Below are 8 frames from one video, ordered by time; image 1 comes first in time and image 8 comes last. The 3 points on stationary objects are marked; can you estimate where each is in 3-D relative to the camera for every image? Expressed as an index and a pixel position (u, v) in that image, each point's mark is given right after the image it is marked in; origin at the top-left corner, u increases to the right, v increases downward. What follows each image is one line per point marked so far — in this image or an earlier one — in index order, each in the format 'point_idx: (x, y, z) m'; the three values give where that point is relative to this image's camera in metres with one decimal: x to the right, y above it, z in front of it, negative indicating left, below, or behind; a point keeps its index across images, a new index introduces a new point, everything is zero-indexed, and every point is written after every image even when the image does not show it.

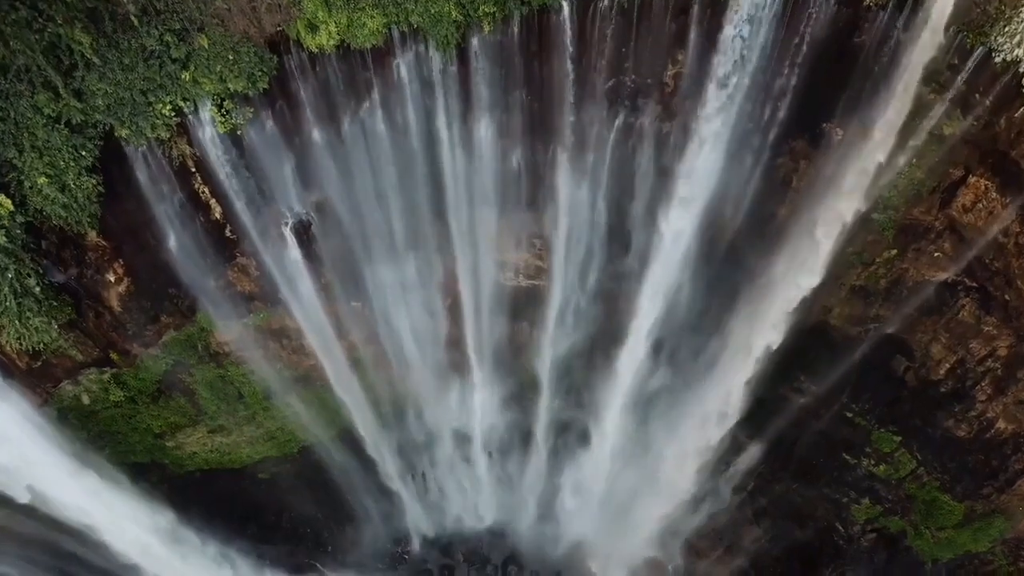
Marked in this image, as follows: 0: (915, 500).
0: (+5.6, -3.0, +9.7) m
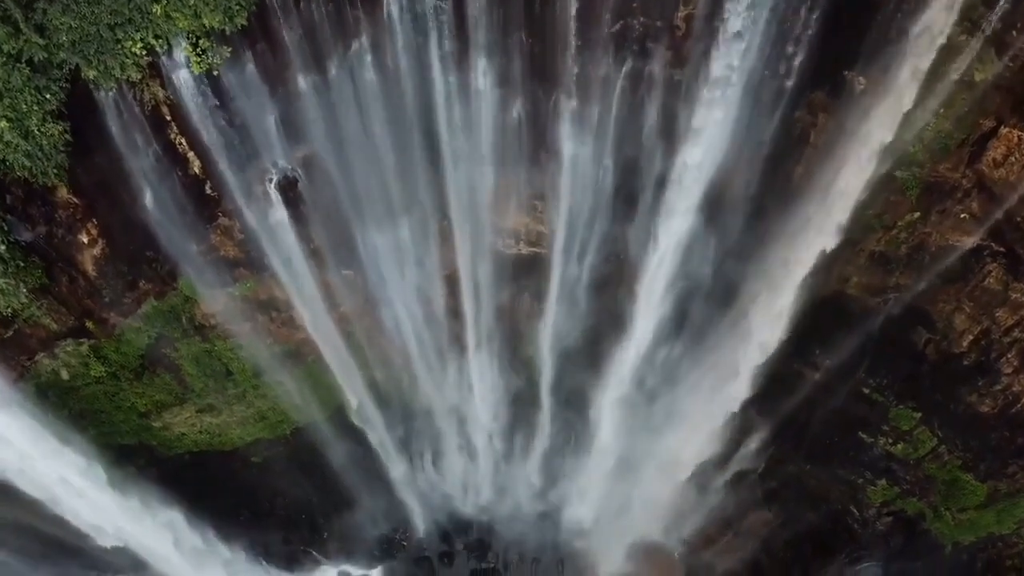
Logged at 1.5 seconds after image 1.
0: (+5.6, -2.6, +9.3) m
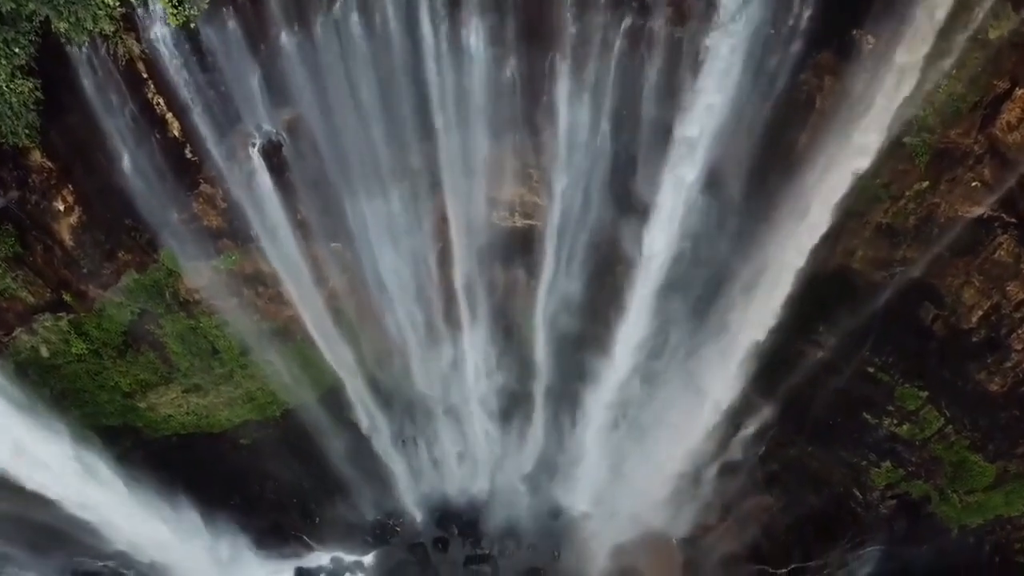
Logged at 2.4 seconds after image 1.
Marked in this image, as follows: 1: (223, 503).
0: (+5.5, -2.2, +9.0) m
1: (-4.3, -3.2, +10.5) m
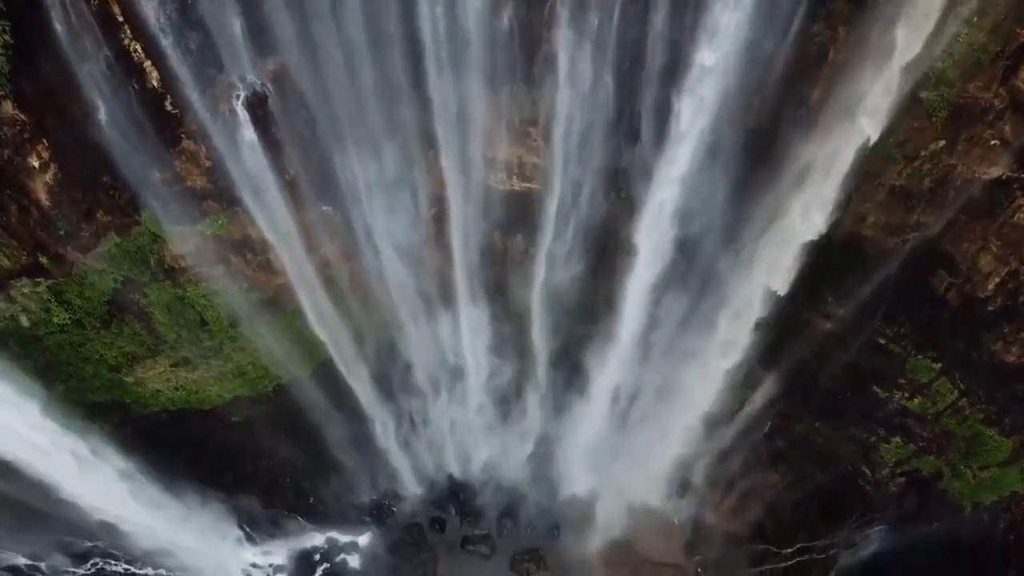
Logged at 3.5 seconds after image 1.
0: (+5.5, -1.9, +8.8) m
1: (-4.3, -2.8, +10.2) m
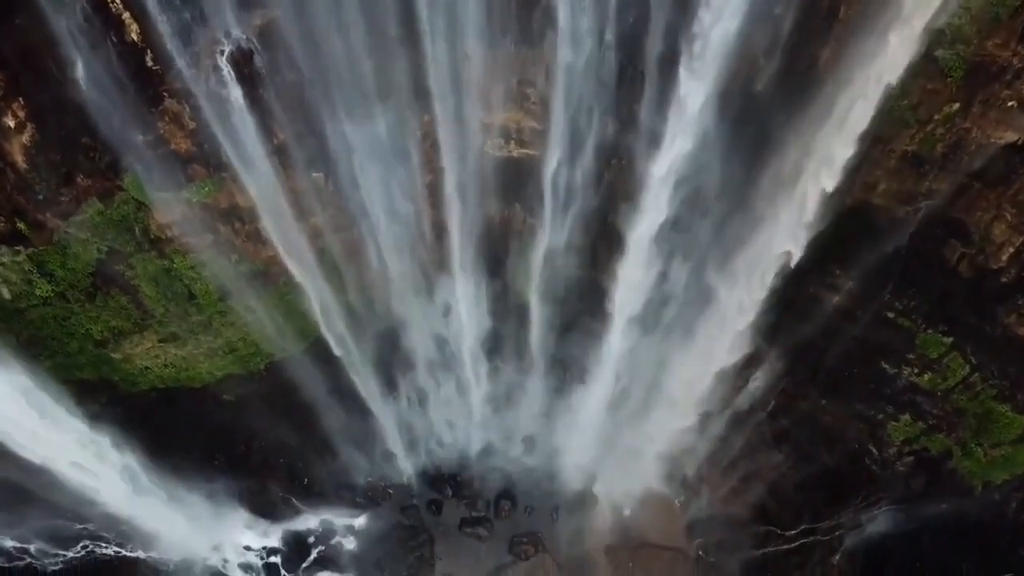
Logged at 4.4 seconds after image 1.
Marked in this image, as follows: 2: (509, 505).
0: (+5.5, -1.5, +8.5) m
1: (-4.4, -2.5, +10.0) m
2: (0.0, -3.2, +10.4) m
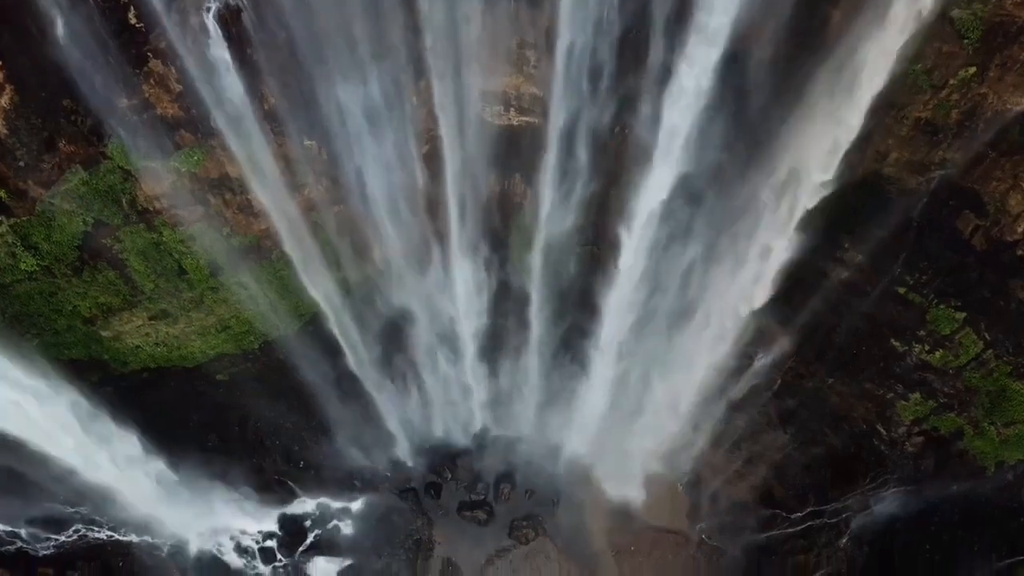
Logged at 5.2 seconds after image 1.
0: (+5.5, -1.2, +8.3) m
1: (-4.4, -2.2, +9.8) m
2: (0.0, -2.9, +10.2) m
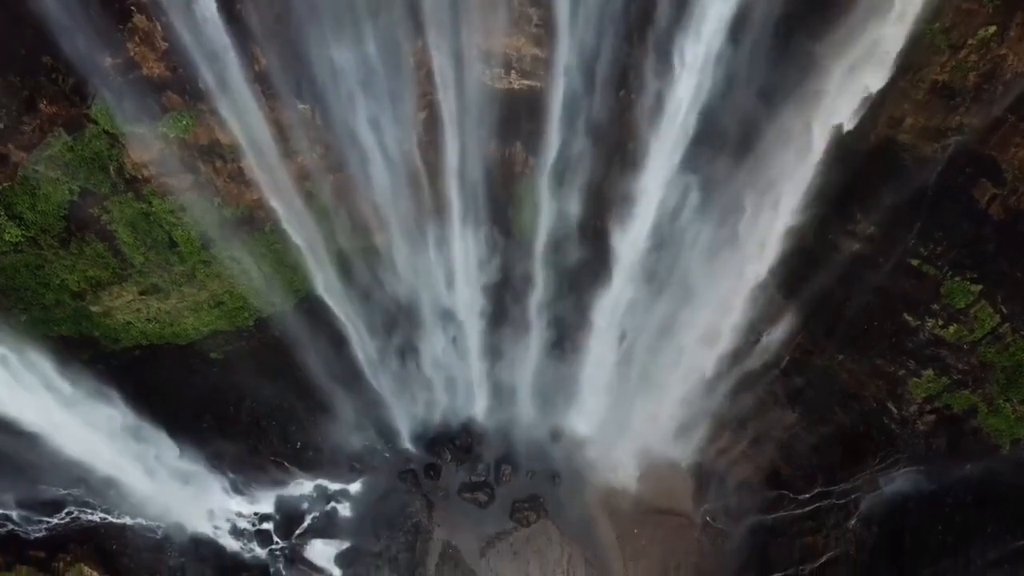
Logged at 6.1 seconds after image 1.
0: (+5.5, -0.9, +8.1) m
1: (-4.3, -1.9, +9.6) m
2: (0.0, -2.5, +9.9) m
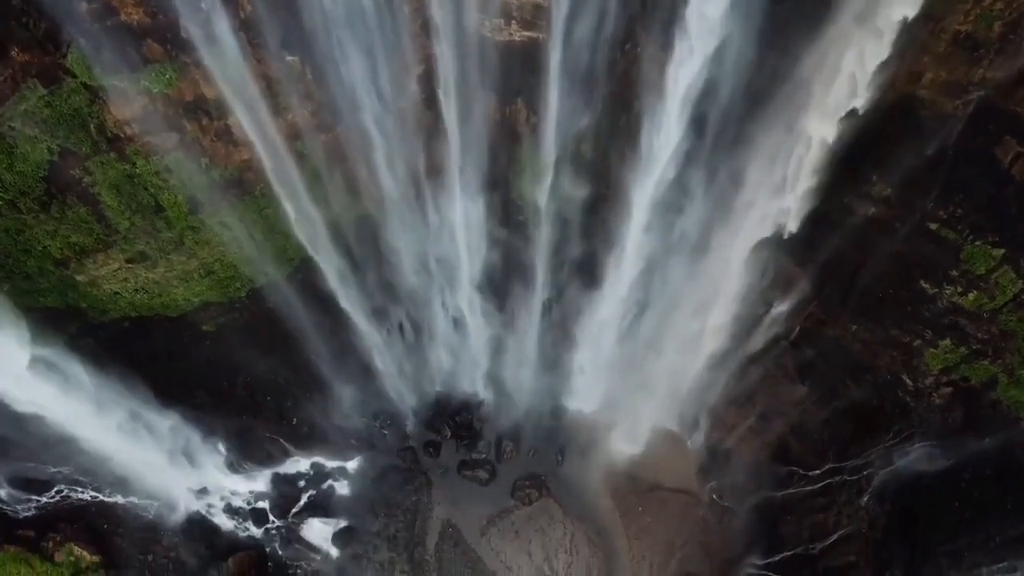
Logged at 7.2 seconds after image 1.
0: (+5.5, -0.5, +7.7) m
1: (-4.3, -1.5, +9.3) m
2: (0.0, -2.1, +9.7) m
